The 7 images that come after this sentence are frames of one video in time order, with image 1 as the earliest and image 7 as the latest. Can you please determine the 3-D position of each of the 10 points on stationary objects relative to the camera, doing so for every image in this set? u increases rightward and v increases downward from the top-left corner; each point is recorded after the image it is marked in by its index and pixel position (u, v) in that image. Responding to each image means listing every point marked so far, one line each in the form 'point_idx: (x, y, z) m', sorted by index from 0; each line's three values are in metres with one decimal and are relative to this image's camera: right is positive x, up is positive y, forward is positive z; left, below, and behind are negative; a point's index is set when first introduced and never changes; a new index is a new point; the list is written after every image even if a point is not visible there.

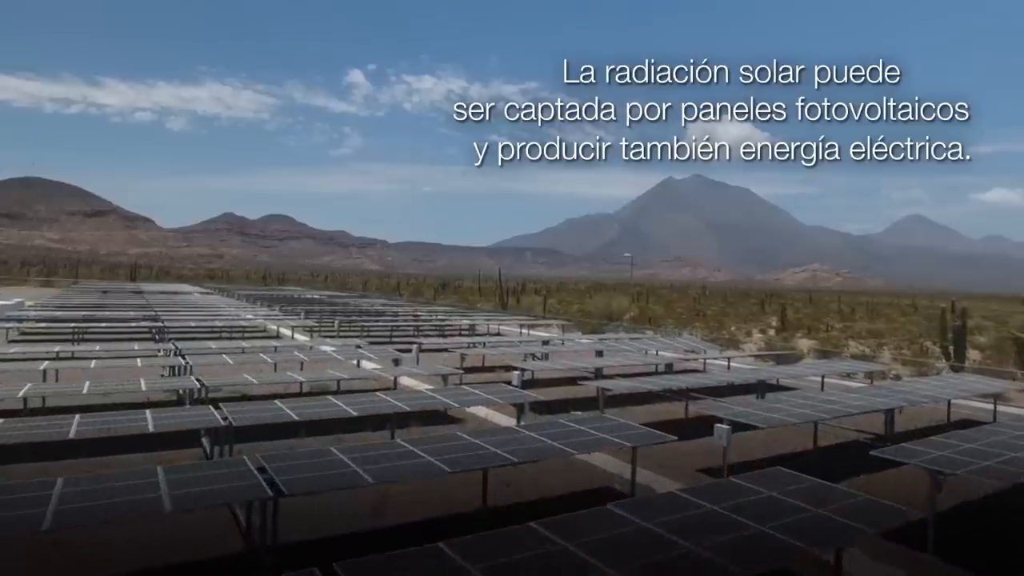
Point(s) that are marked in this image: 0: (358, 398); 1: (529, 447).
0: (-3.2, -2.3, +15.0) m
1: (+0.3, -2.5, +11.3) m
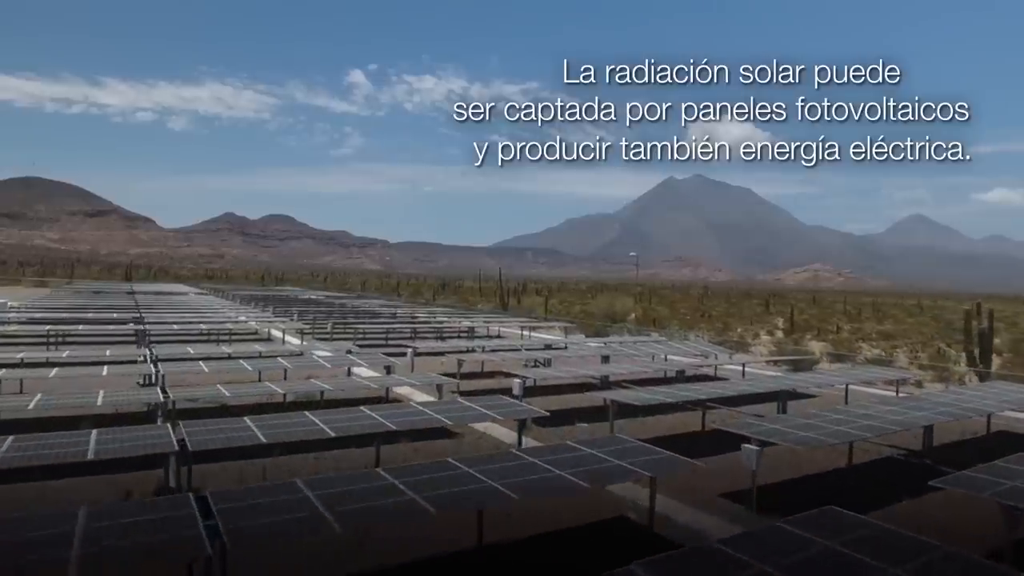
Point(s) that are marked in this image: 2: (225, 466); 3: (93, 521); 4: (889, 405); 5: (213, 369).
0: (-3.2, -2.4, +13.4) m
1: (+0.3, -2.6, +9.7) m
2: (-5.3, -3.3, +13.2) m
3: (-4.4, -2.5, +7.6) m
4: (+8.6, -2.7, +16.5) m
5: (-8.1, -2.2, +19.5) m
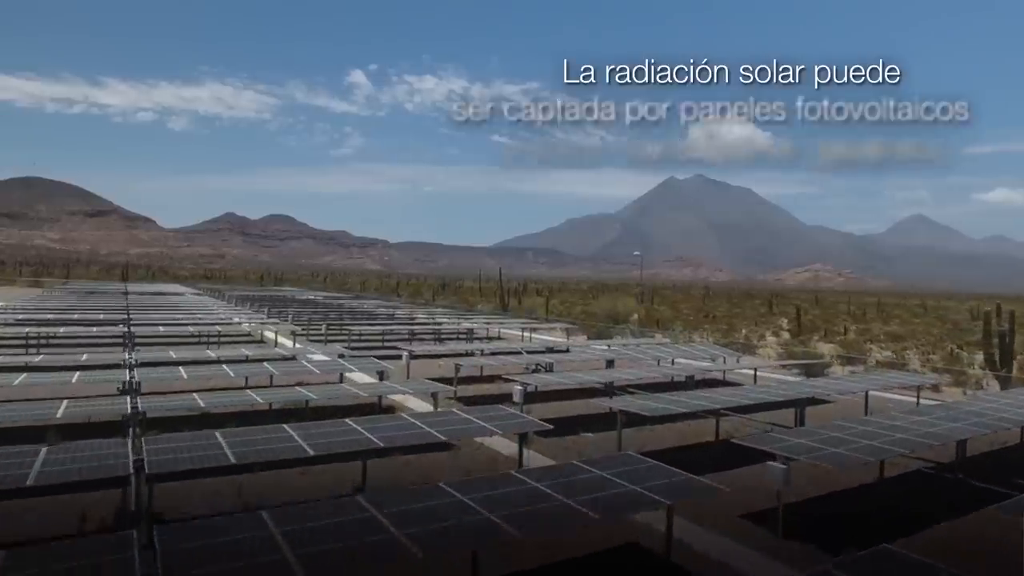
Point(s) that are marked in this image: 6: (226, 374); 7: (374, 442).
0: (-3.2, -2.4, +12.2) m
1: (+0.3, -2.6, +8.5) m
2: (-5.3, -3.3, +12.0) m
3: (-4.4, -2.5, +6.4) m
4: (+8.6, -2.7, +15.3) m
5: (-8.1, -2.2, +18.3) m
6: (-7.5, -2.3, +18.8) m
7: (-2.3, -2.5, +11.8) m
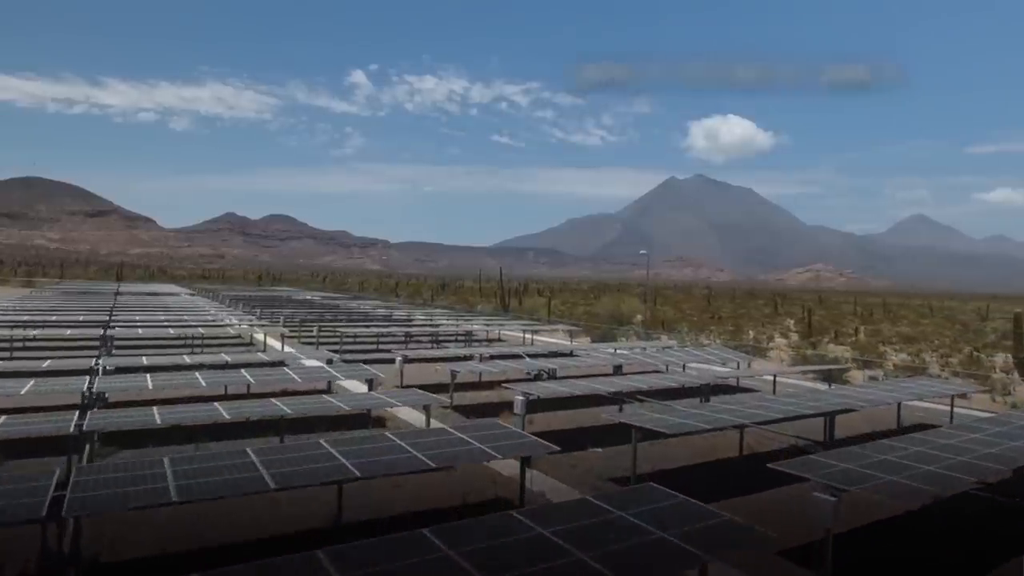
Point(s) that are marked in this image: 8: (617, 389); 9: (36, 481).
0: (-3.2, -2.4, +10.5) m
1: (+0.3, -2.6, +6.8) m
2: (-5.2, -3.3, +10.3) m
3: (-4.4, -2.5, +4.8) m
4: (+8.7, -2.7, +13.6) m
5: (-8.1, -2.3, +16.6) m
6: (-7.5, -2.3, +17.2) m
7: (-2.2, -2.5, +10.1) m
8: (+2.8, -2.7, +19.4) m
9: (-5.9, -2.4, +9.1) m
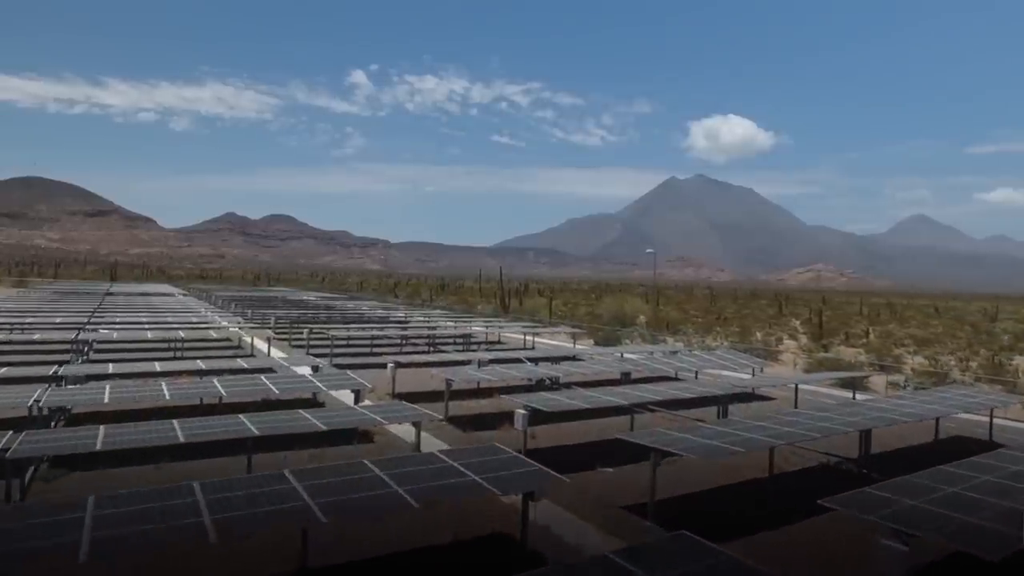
0: (-3.2, -2.4, +8.8) m
1: (+0.3, -2.6, +5.1) m
2: (-5.2, -3.3, +8.6) m
3: (-4.4, -2.5, +3.1) m
4: (+8.7, -2.7, +11.9) m
5: (-8.1, -2.3, +14.9) m
6: (-7.5, -2.3, +15.5) m
7: (-2.2, -2.5, +8.4) m
8: (+2.8, -2.7, +17.7) m
9: (-5.9, -2.4, +7.4) m
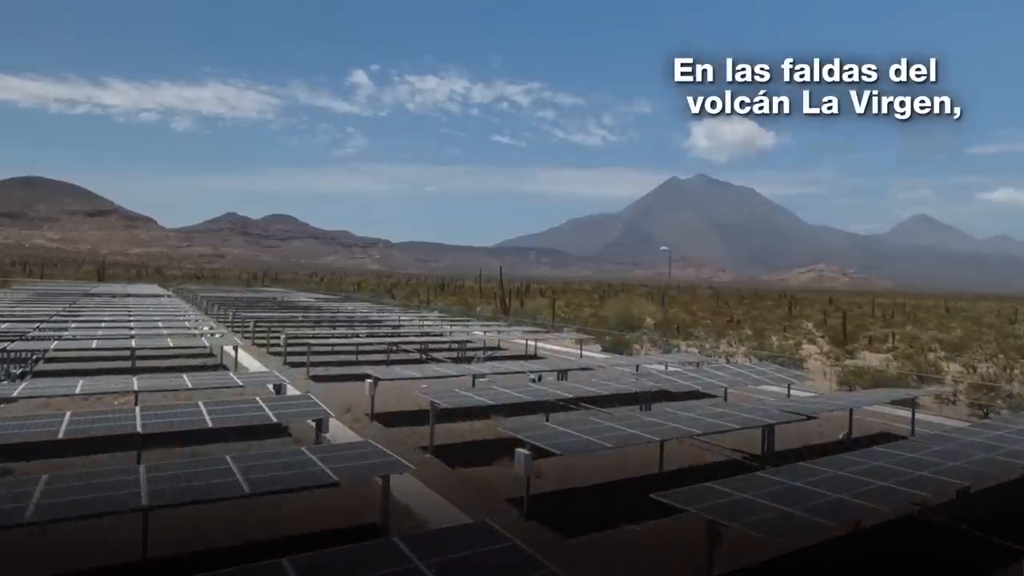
0: (-3.2, -2.5, +5.4) m
1: (+0.3, -2.7, +1.7) m
2: (-5.2, -3.4, +5.2) m
3: (-4.4, -2.6, -0.3) m
4: (+8.7, -2.8, +8.5) m
5: (-8.1, -2.4, +11.5) m
6: (-7.5, -2.4, +12.1) m
7: (-2.2, -2.6, +5.0) m
8: (+2.8, -2.8, +14.3) m
9: (-5.9, -2.5, +4.1) m
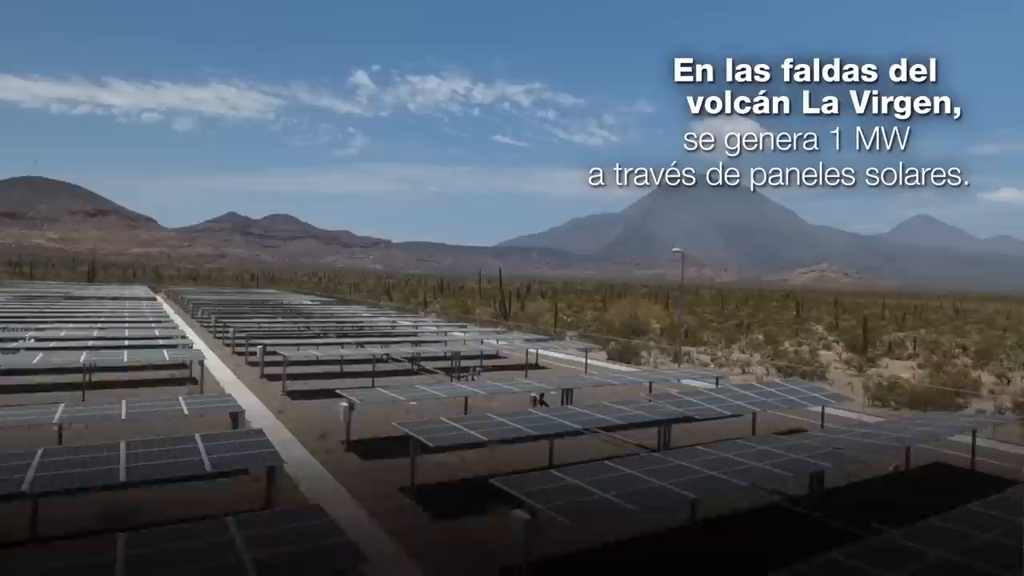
0: (-3.3, -2.7, +2.8) m
1: (+0.2, -2.9, -0.9) m
2: (-5.3, -3.6, +2.6) m
3: (-4.5, -2.8, -2.9) m
4: (+8.6, -3.0, +5.9) m
5: (-8.1, -2.6, +8.9) m
6: (-7.5, -2.6, +9.5) m
7: (-2.3, -2.8, +2.4) m
8: (+2.8, -3.0, +11.7) m
9: (-6.0, -2.7, +1.5) m
